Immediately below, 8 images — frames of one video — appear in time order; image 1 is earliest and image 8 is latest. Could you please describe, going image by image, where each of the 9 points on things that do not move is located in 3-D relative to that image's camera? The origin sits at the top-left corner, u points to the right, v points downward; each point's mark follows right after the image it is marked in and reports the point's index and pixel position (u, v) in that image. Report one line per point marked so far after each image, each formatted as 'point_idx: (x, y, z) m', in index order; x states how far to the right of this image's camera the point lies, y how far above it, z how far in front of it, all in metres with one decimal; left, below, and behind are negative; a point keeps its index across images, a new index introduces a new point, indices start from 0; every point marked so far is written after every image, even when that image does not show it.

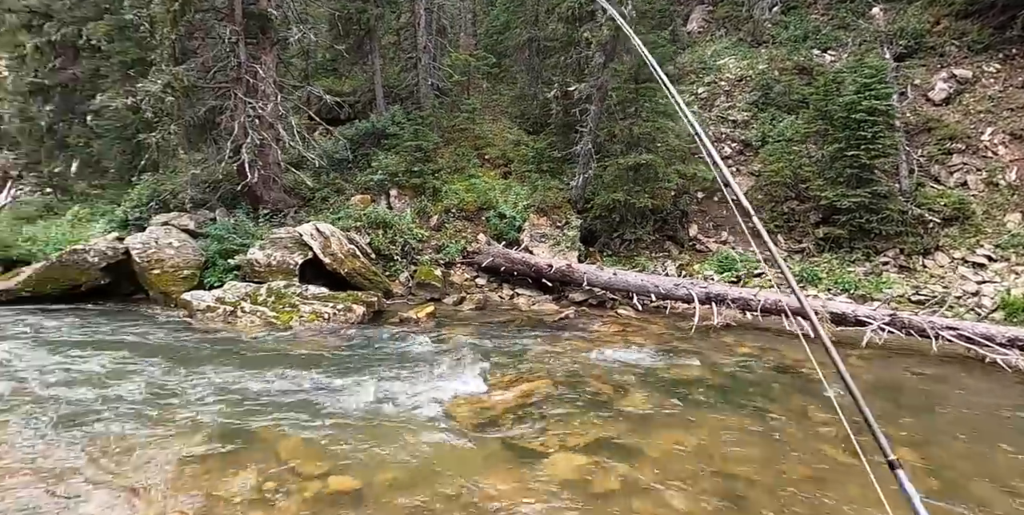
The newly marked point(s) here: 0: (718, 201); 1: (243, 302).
0: (+5.3, +1.5, +15.9) m
1: (-4.5, -0.7, +10.1) m
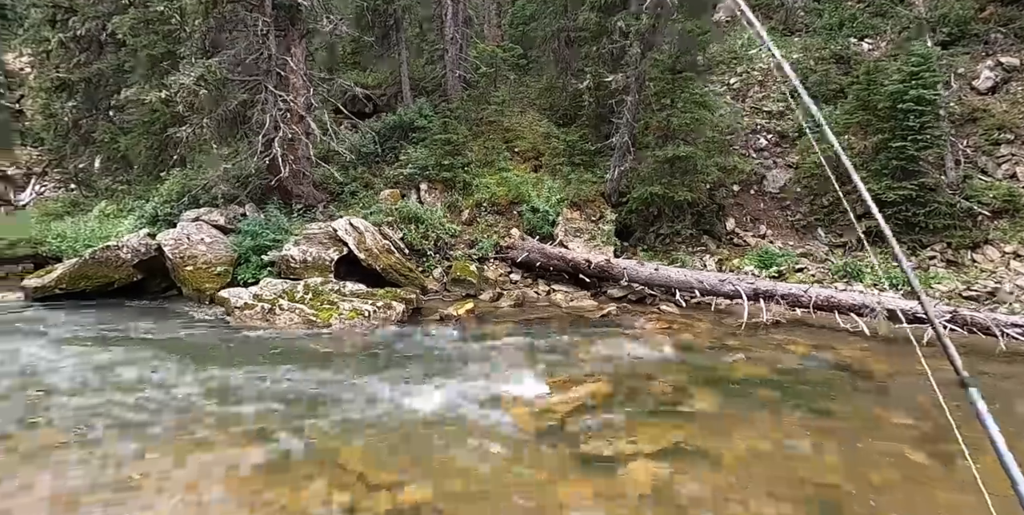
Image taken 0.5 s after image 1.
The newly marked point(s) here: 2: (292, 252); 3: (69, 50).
0: (+6.1, +1.6, +15.5) m
1: (-3.8, -0.7, +9.9) m
2: (-4.0, +0.1, +11.1) m
3: (-13.3, +6.2, +18.4) m
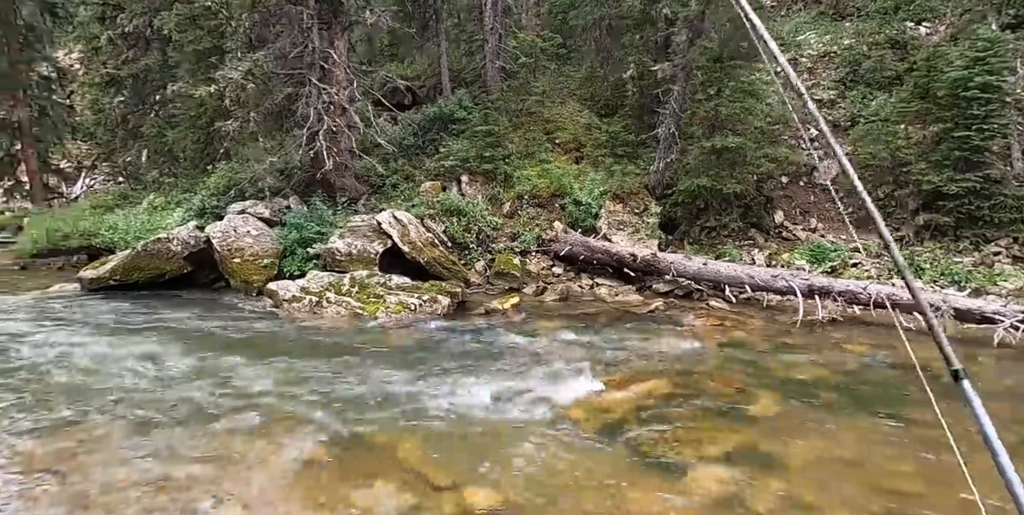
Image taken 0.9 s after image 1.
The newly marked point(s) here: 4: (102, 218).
0: (+7.2, +1.8, +15.0) m
1: (-3.0, -0.6, +10.0) m
2: (-3.2, +0.2, +11.2) m
3: (-12.1, +6.5, +18.8) m
4: (-11.0, +1.1, +16.4) m
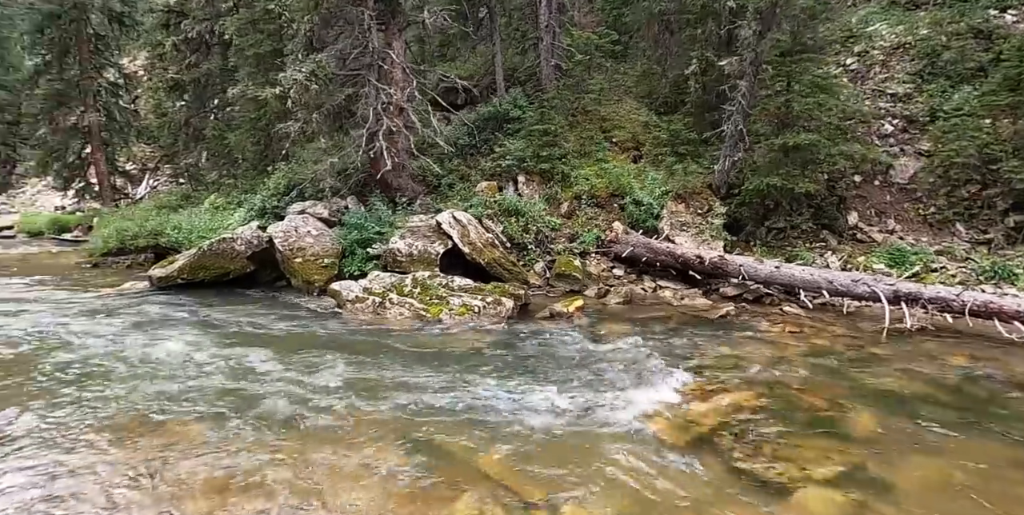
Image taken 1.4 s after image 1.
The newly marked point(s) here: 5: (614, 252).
0: (+8.5, +1.7, +14.2) m
1: (-2.0, -0.6, +9.9) m
2: (-2.1, +0.2, +11.1) m
3: (-10.4, +6.5, +19.4) m
4: (-9.5, +1.1, +16.8) m
5: (+2.1, +0.1, +12.9) m
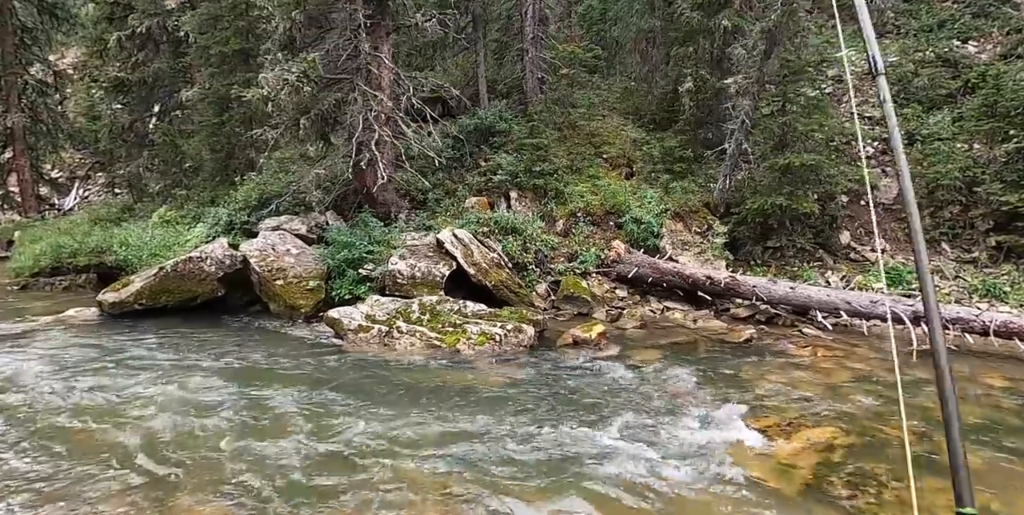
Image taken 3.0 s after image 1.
0: (+8.3, +1.2, +14.4) m
1: (-1.7, -0.9, +8.9) m
2: (-1.9, -0.1, +10.1) m
3: (-11.1, +6.0, +17.6) m
4: (-9.9, +0.6, +15.0) m
5: (+2.1, -0.3, +12.3) m
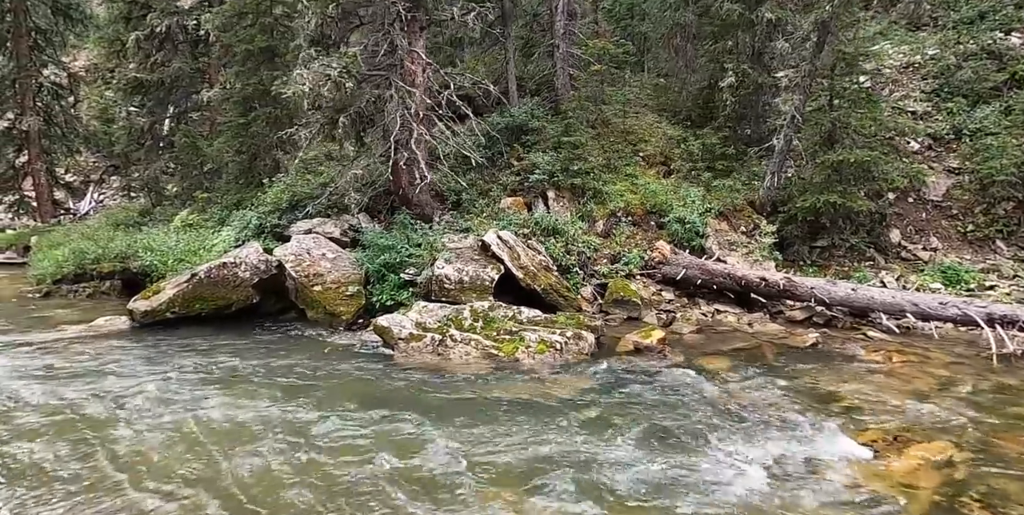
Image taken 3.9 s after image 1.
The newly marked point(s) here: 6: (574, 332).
0: (+9.1, +1.3, +13.9) m
1: (-0.9, -1.0, +8.5) m
2: (-1.1, -0.2, +9.6) m
3: (-10.3, +5.8, +17.2) m
4: (-9.1, +0.5, +14.6) m
5: (+2.9, -0.3, +11.8) m
6: (+0.8, -1.0, +8.4) m
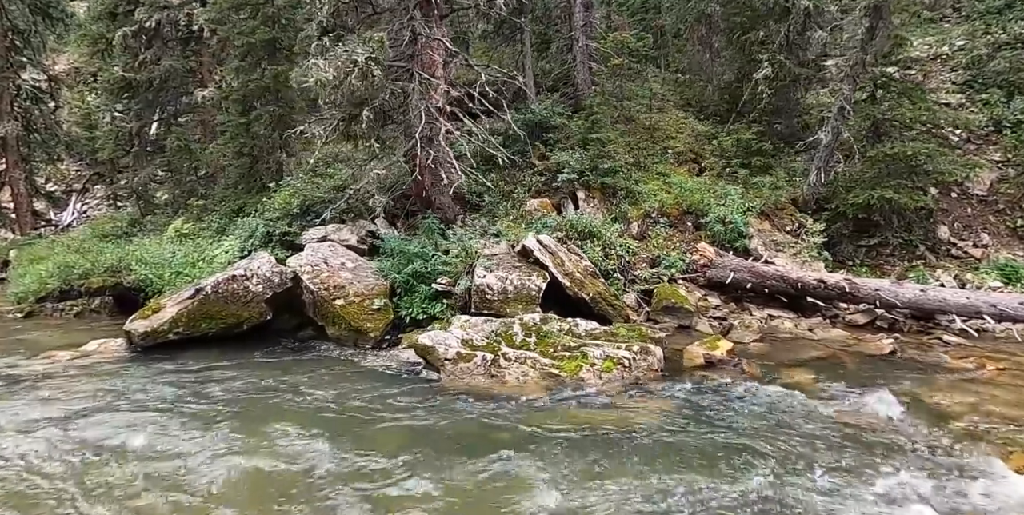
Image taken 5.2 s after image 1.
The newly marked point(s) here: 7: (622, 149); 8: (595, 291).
0: (+9.6, +1.3, +13.2) m
1: (-0.2, -1.1, +7.5) m
2: (-0.4, -0.3, +8.7) m
3: (-10.0, +5.5, +16.0) m
4: (-8.6, +0.2, +13.4) m
5: (+3.5, -0.4, +11.0) m
6: (+1.6, -1.1, +7.5) m
7: (+2.4, +2.4, +13.4) m
8: (+1.2, -0.5, +9.1) m
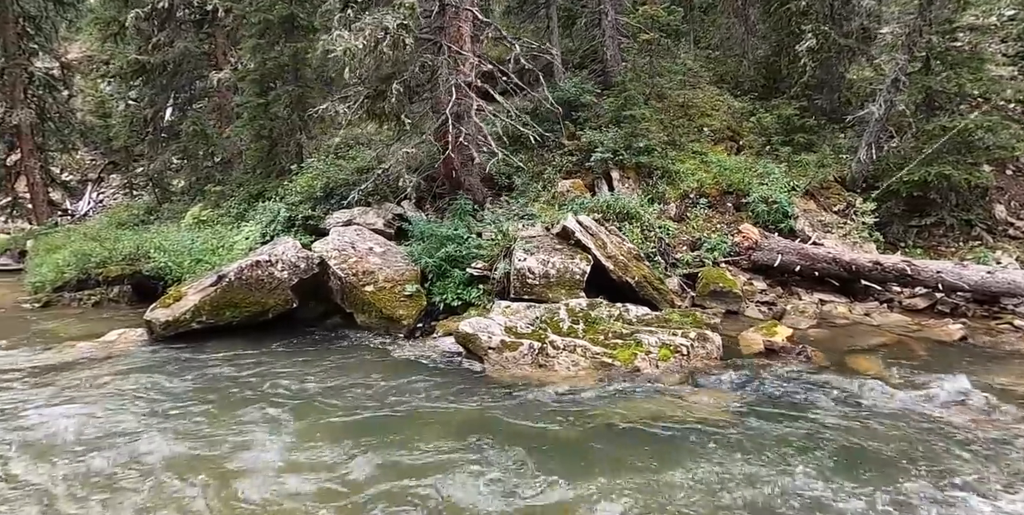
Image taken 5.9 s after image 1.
0: (+10.2, +1.7, +12.5) m
1: (+0.4, -0.8, +7.0) m
2: (+0.1, -0.1, +8.2) m
3: (-9.3, +5.8, +15.6) m
4: (-8.0, +0.4, +13.0) m
5: (+4.1, -0.1, +10.4) m
6: (+2.1, -0.9, +7.0) m
7: (+3.0, +2.7, +12.8) m
8: (+1.8, -0.2, +8.5) m
